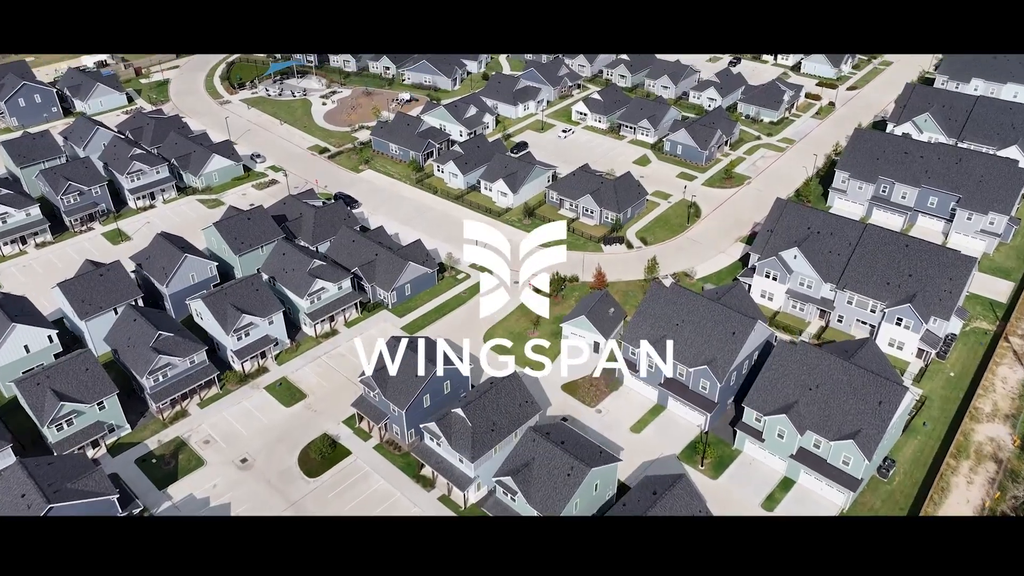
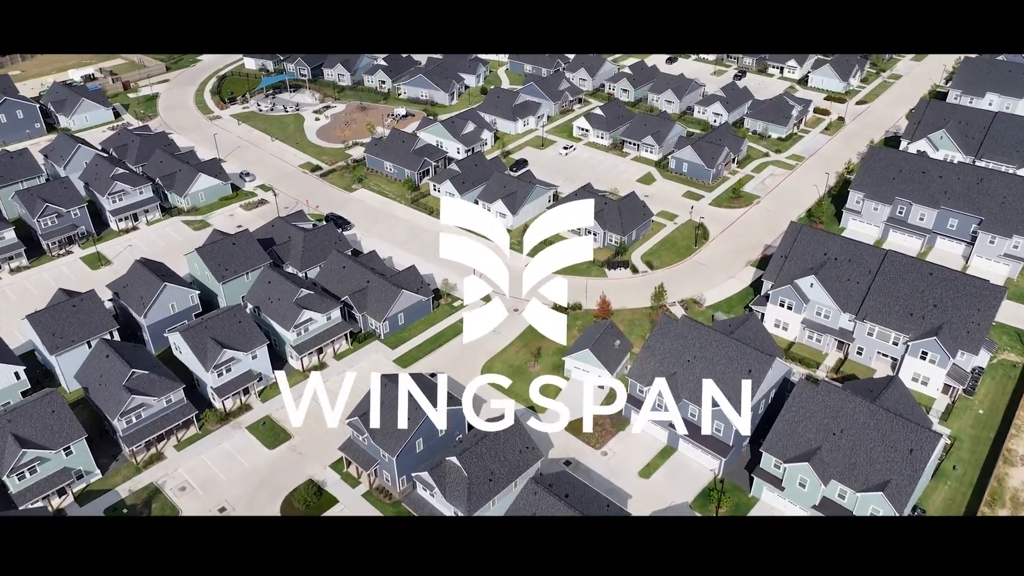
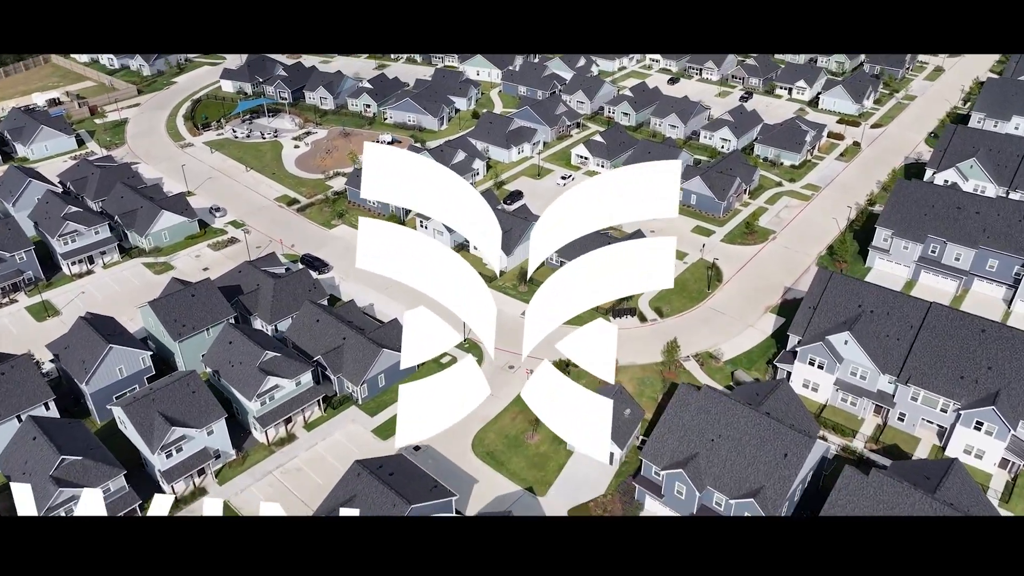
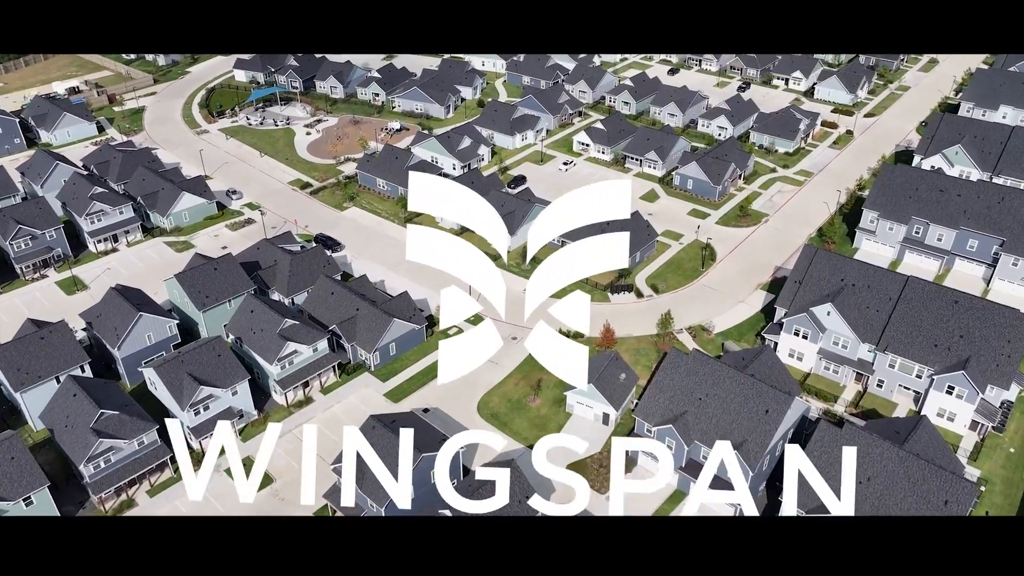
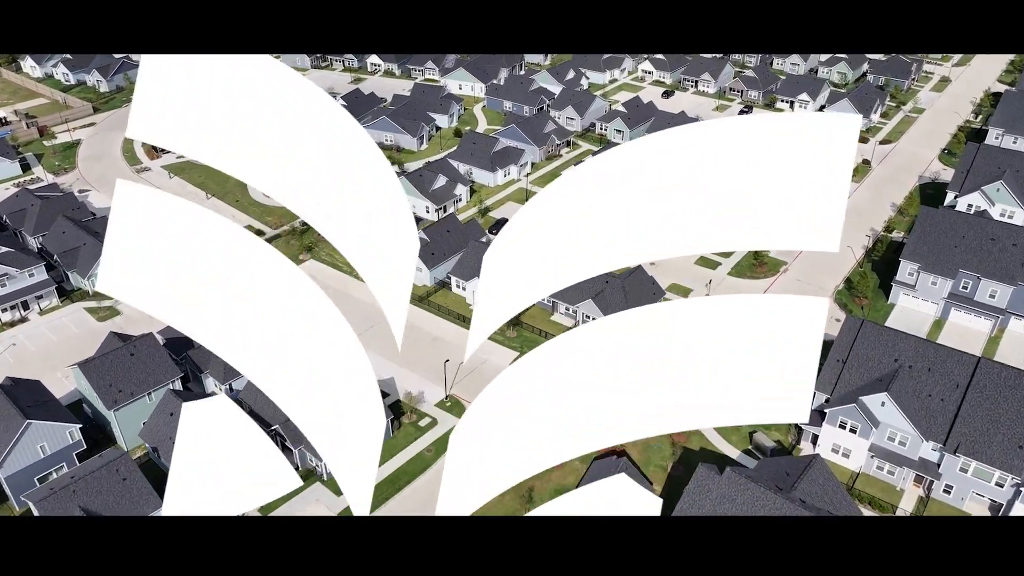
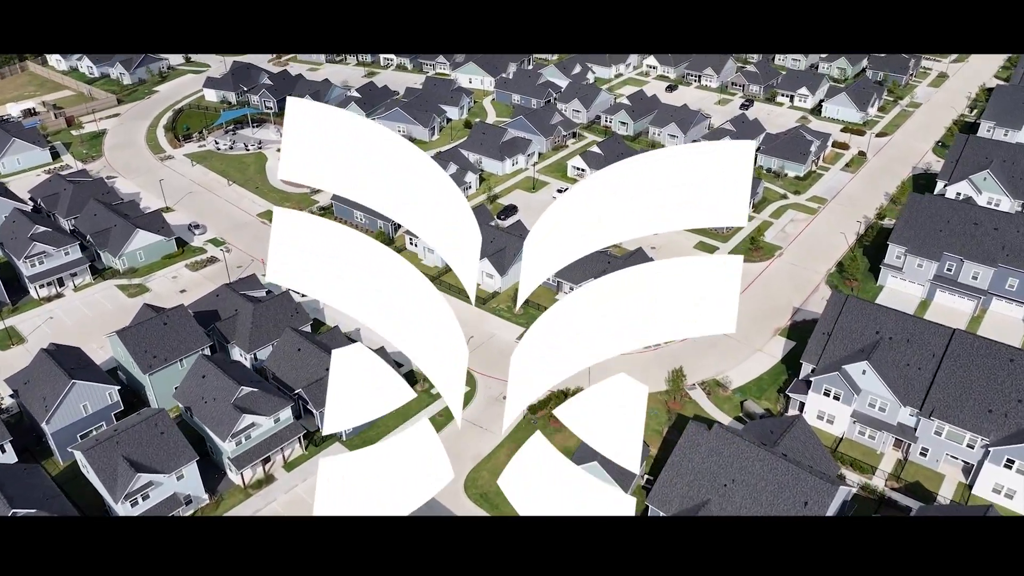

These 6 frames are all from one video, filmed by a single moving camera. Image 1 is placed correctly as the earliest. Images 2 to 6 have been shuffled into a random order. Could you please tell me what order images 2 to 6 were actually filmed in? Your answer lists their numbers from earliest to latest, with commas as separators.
2, 4, 3, 6, 5
